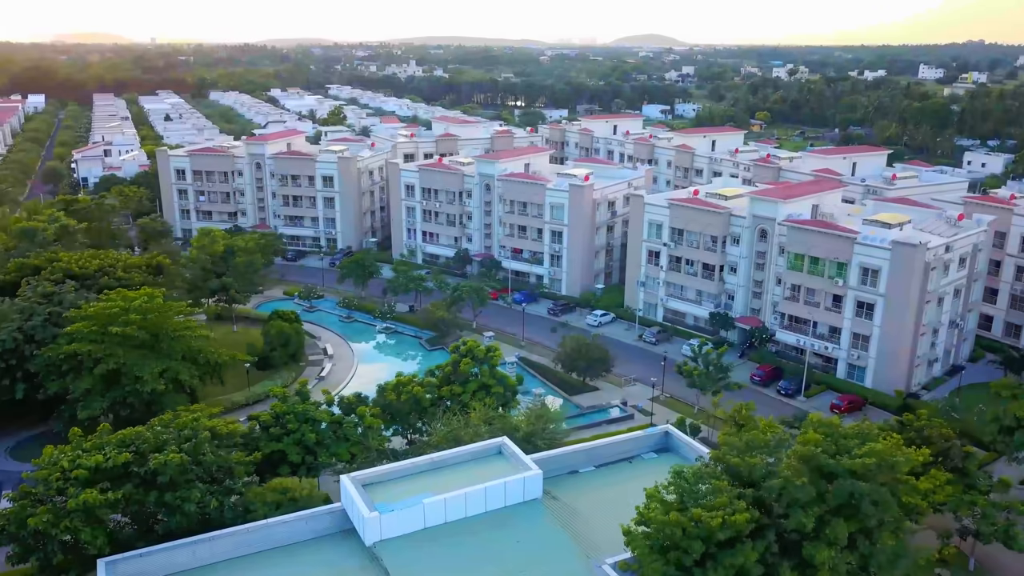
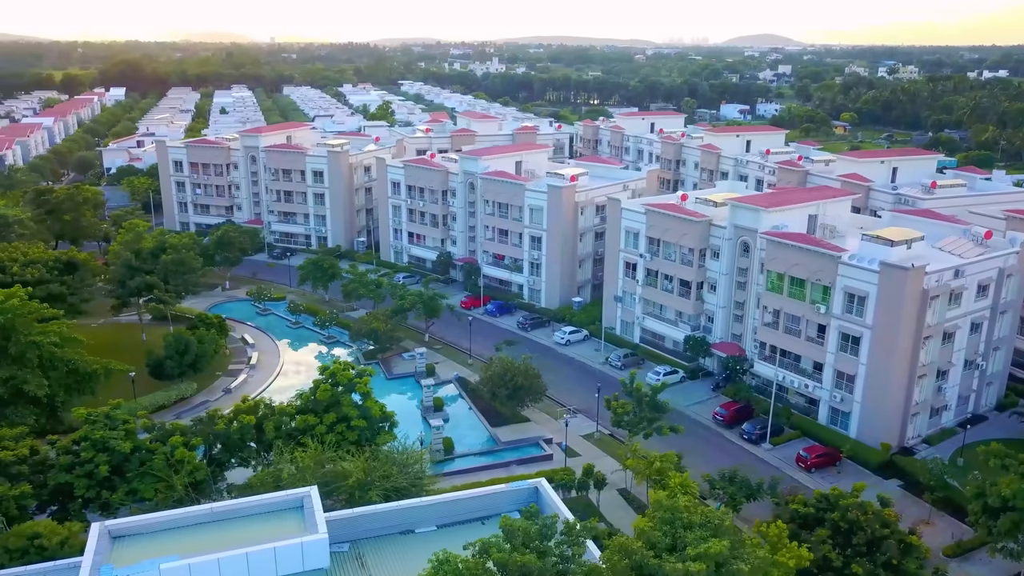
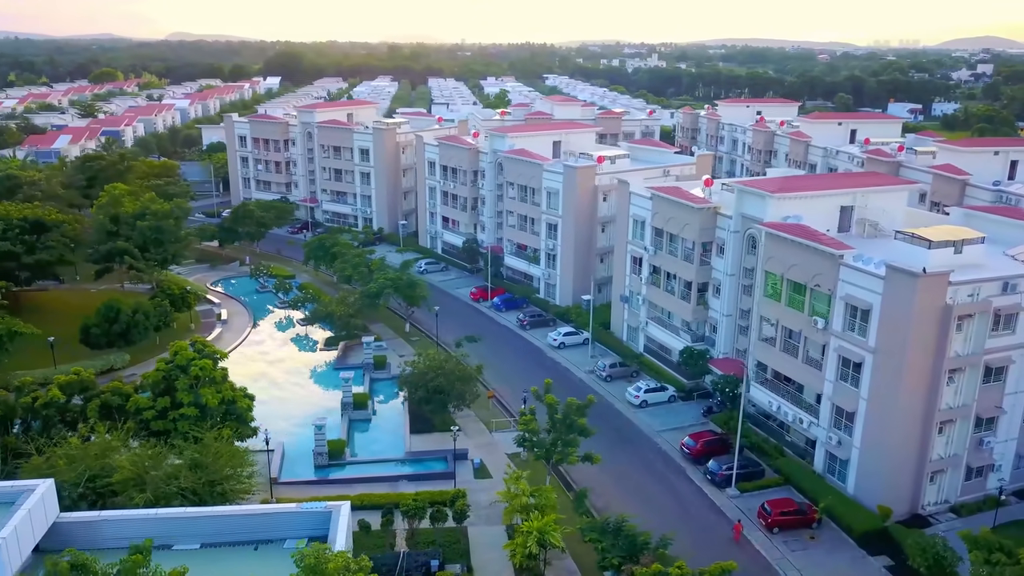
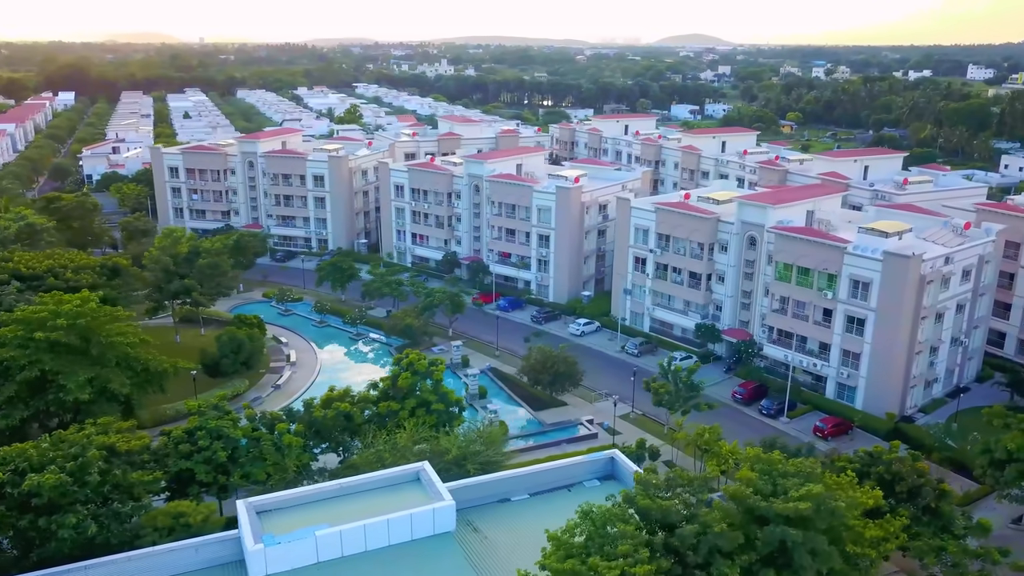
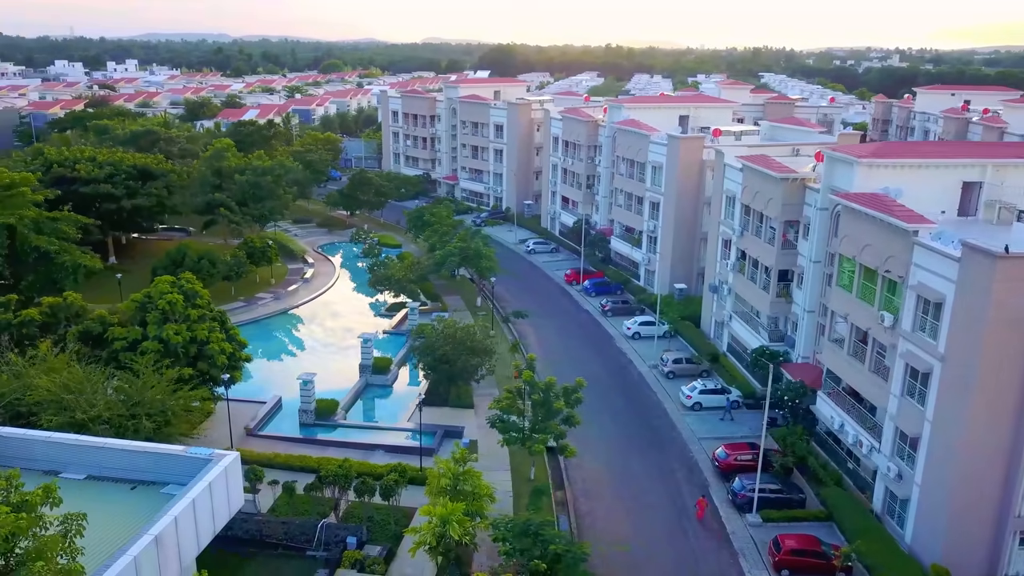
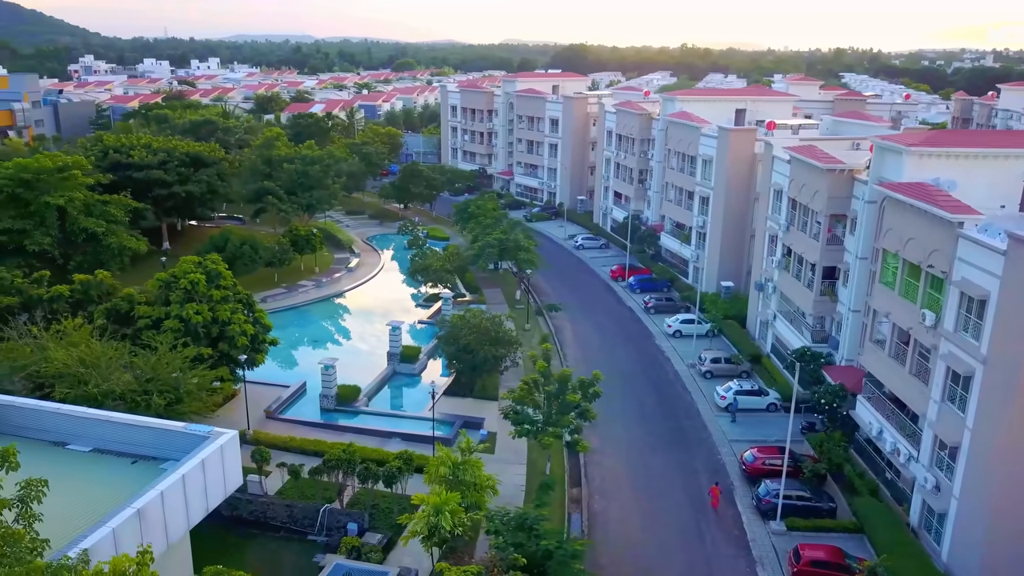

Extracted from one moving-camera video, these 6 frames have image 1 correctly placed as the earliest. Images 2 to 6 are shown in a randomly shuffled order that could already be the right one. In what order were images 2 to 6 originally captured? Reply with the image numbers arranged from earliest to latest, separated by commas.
4, 2, 3, 5, 6
